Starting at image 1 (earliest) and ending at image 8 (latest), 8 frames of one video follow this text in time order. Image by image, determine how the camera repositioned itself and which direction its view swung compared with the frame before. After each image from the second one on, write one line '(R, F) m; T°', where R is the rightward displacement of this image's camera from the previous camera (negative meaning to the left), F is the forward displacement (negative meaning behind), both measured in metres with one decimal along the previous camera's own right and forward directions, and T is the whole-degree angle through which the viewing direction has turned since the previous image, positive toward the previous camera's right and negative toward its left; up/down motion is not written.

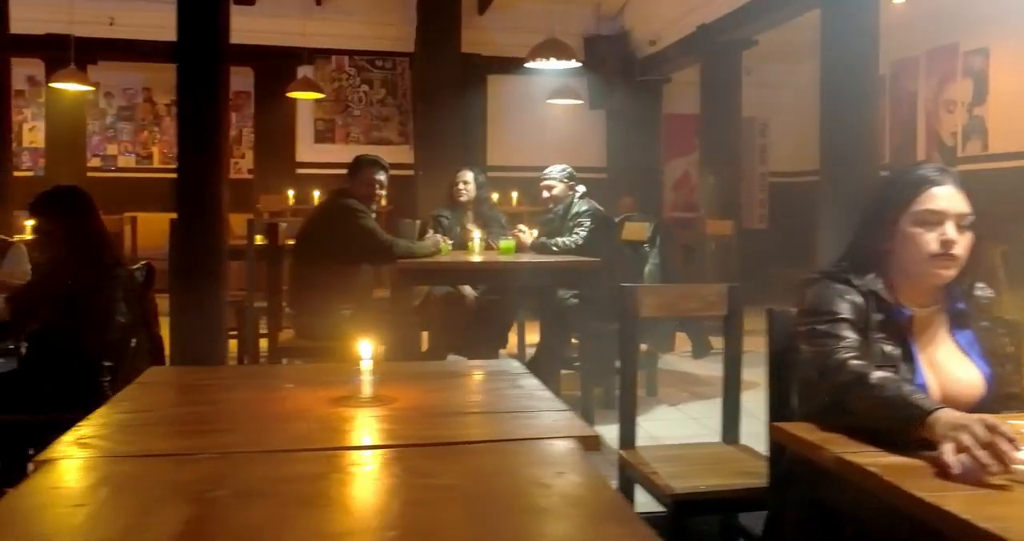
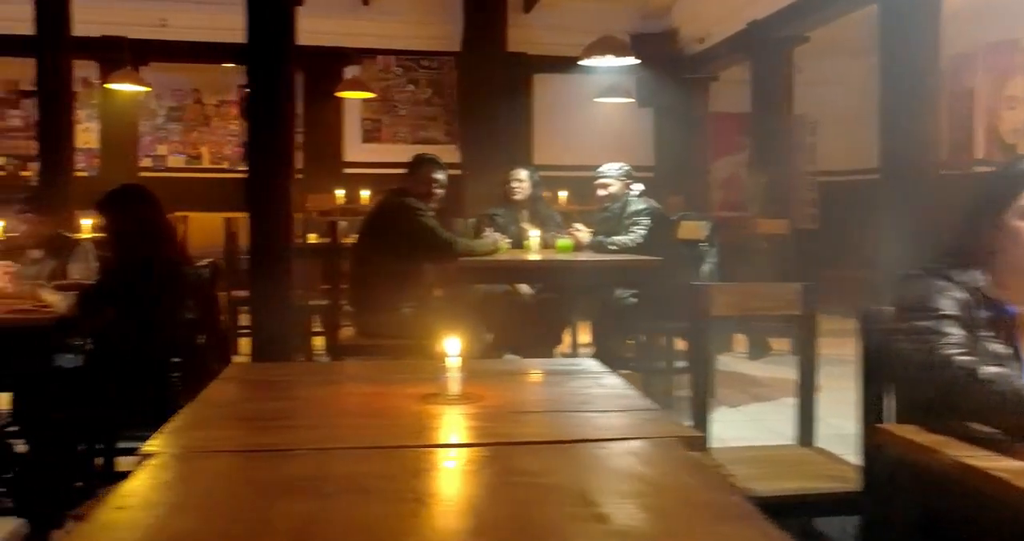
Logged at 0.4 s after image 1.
(-0.1, 0.0) m; -2°
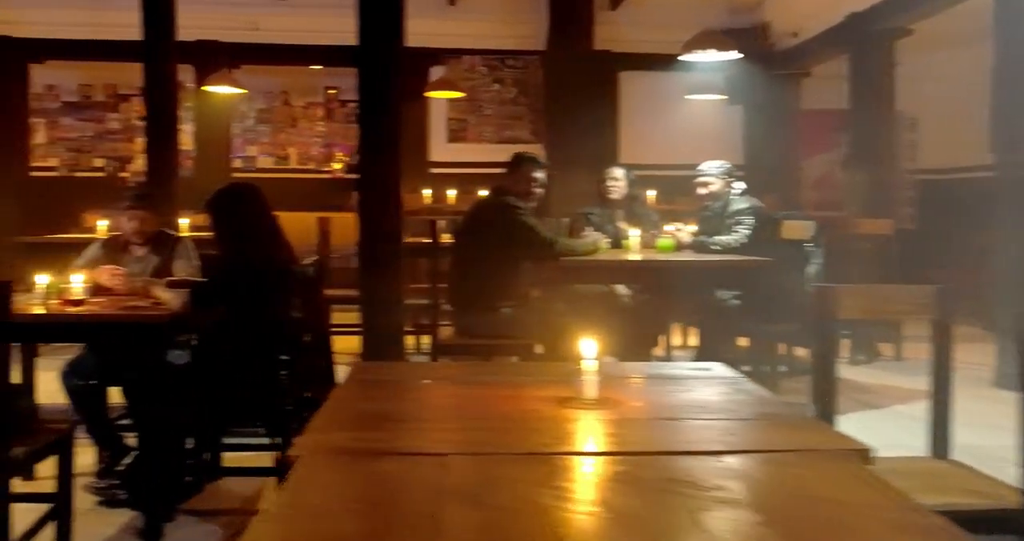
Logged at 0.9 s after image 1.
(-0.1, +0.1) m; -5°
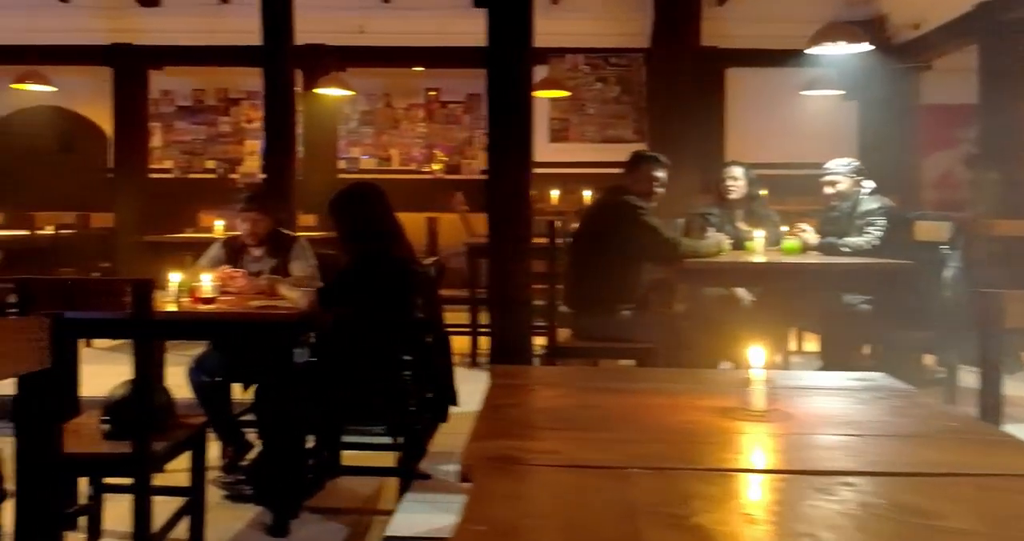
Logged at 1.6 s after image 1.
(-0.2, +0.1) m; -6°
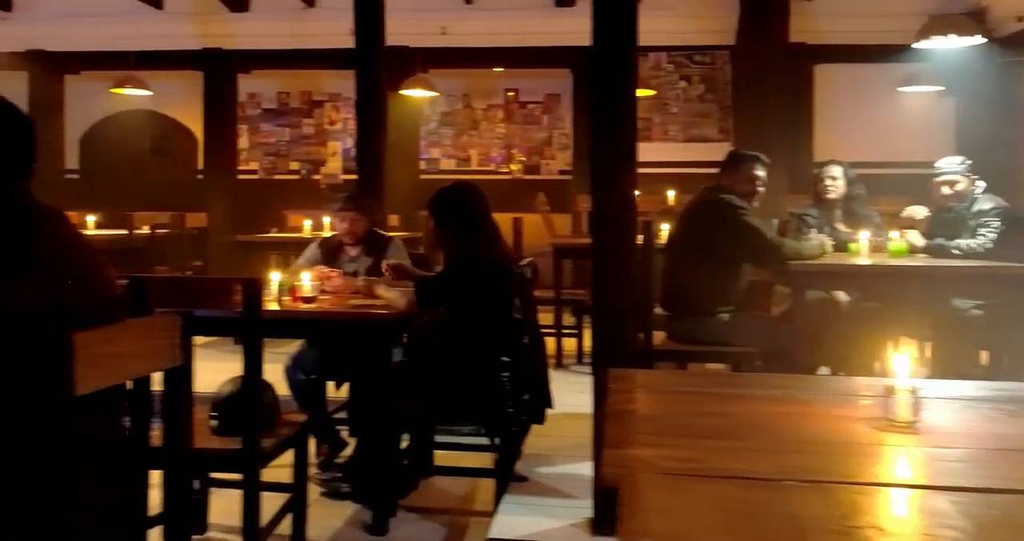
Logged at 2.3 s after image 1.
(-0.1, 0.0) m; -4°
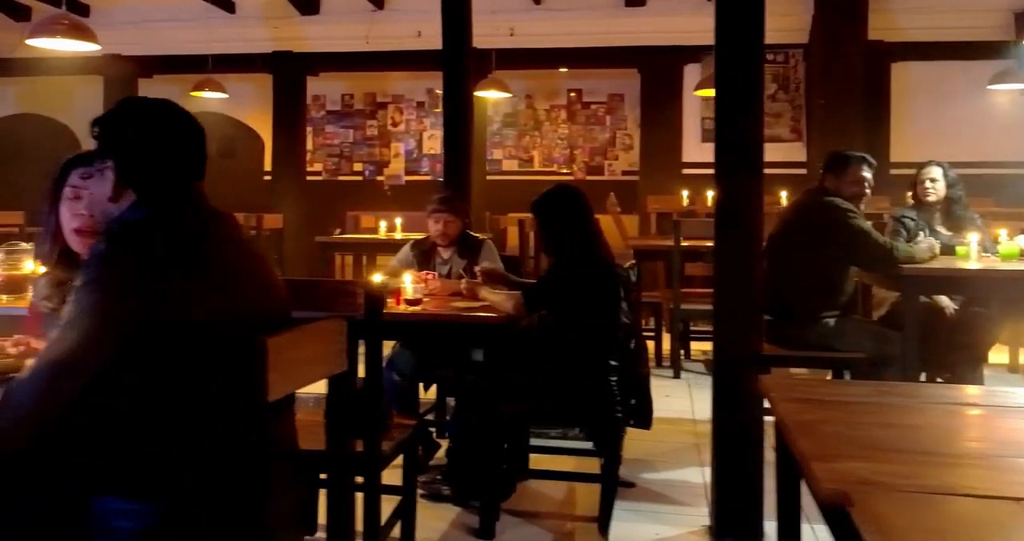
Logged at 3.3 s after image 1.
(-0.3, 0.0) m; -2°
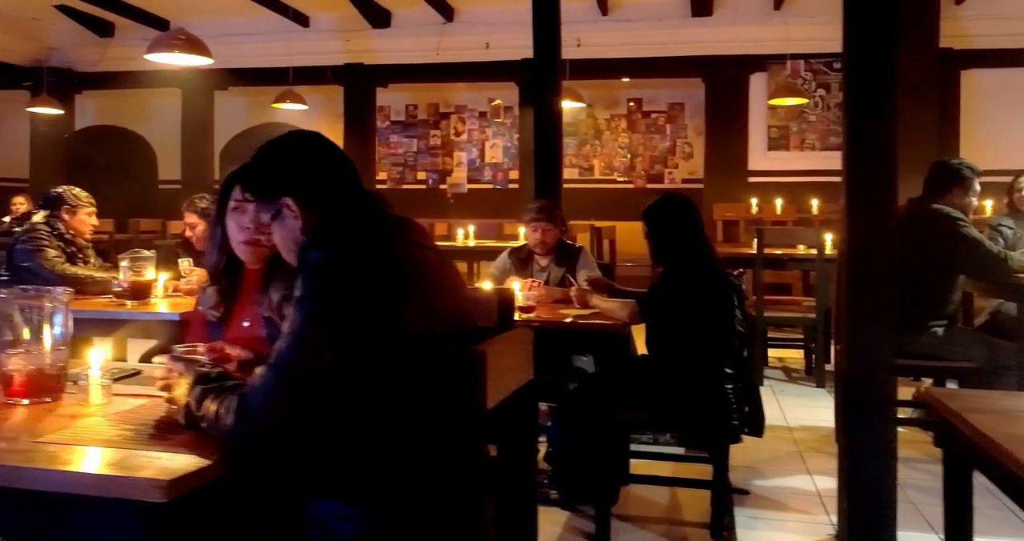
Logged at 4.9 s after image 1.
(-0.3, -0.1) m; -2°
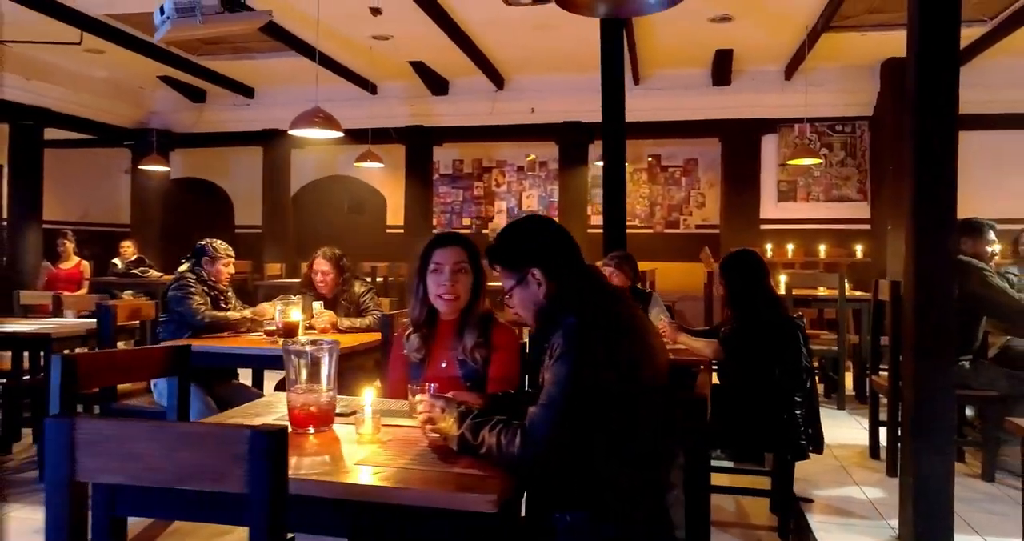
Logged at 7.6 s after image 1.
(-0.7, -0.6) m; +3°
